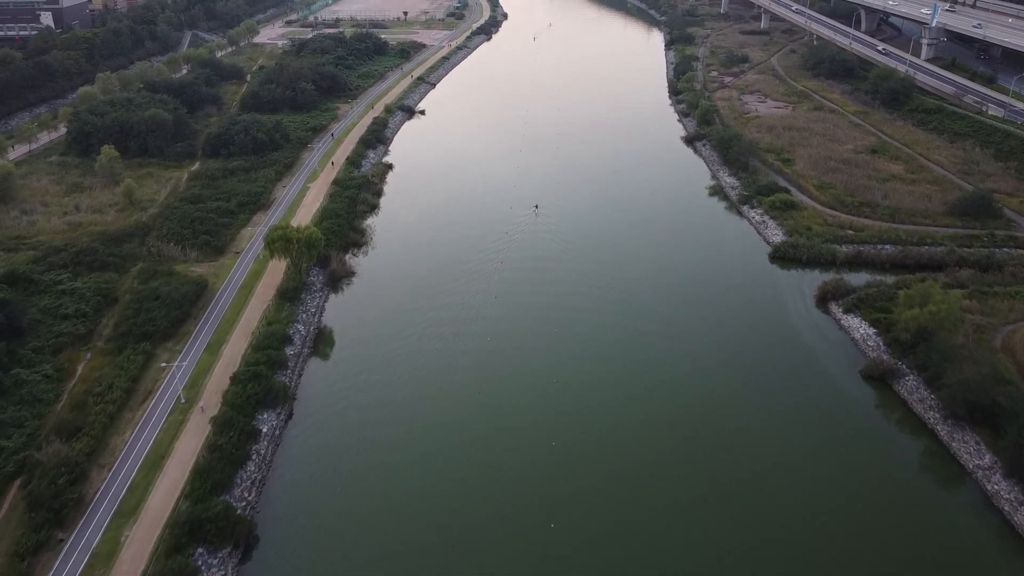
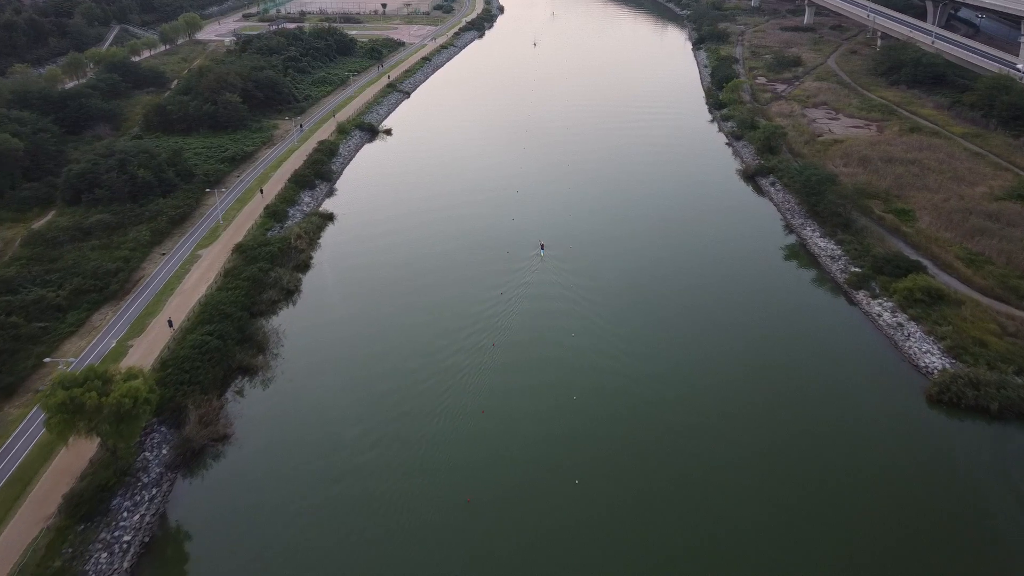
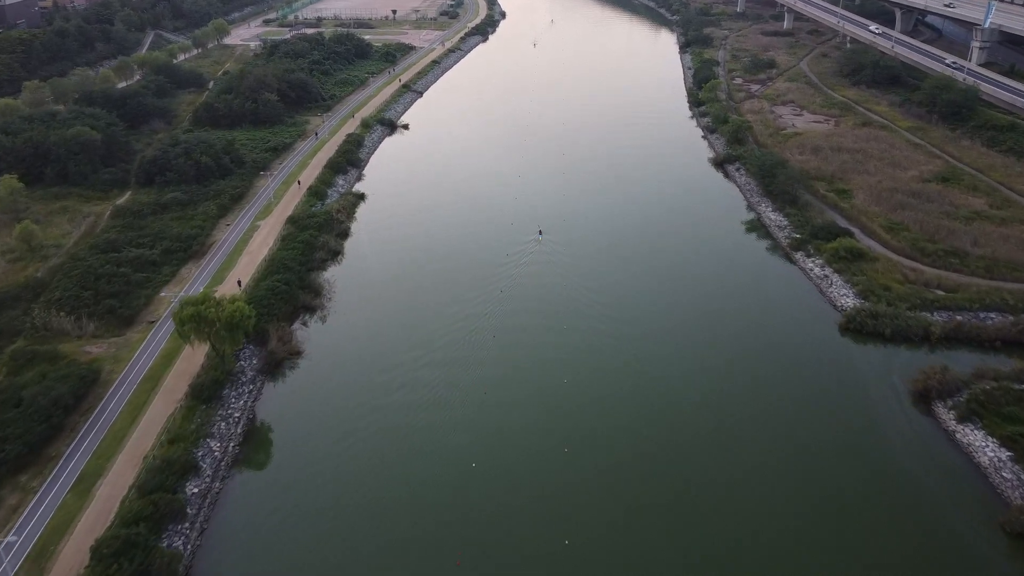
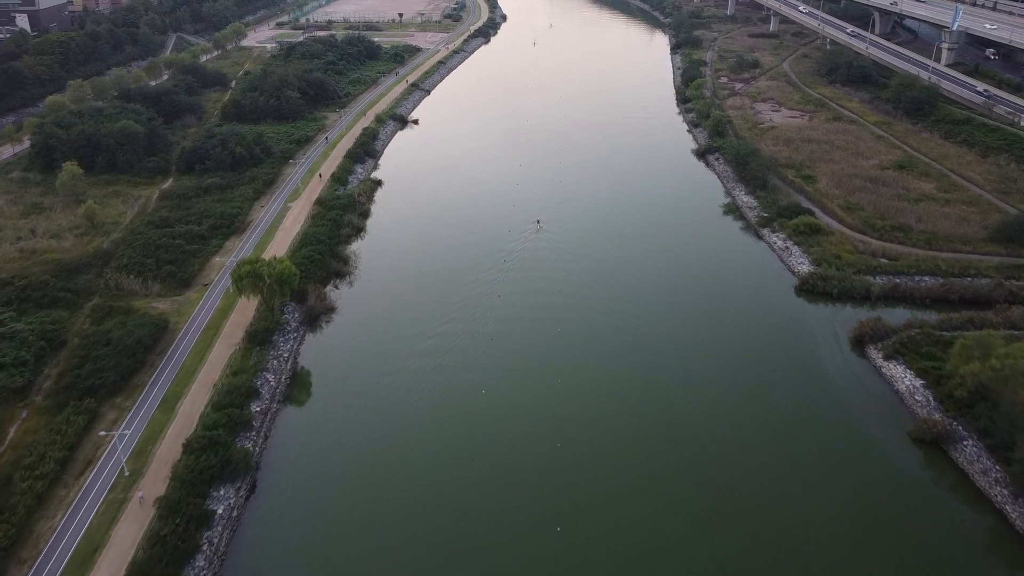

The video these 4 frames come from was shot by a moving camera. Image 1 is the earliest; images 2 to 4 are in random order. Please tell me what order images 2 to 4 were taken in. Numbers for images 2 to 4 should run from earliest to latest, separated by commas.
4, 3, 2
